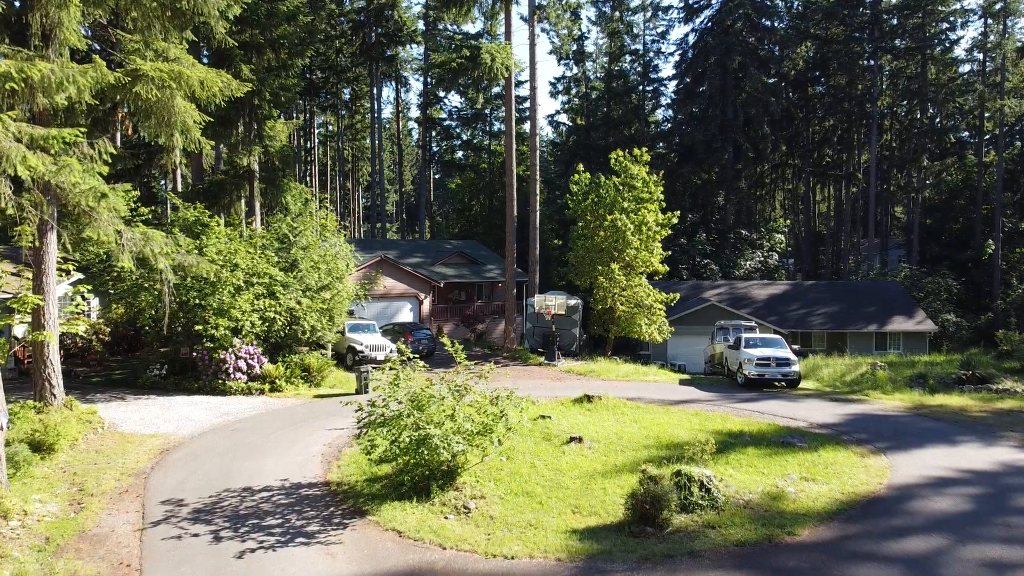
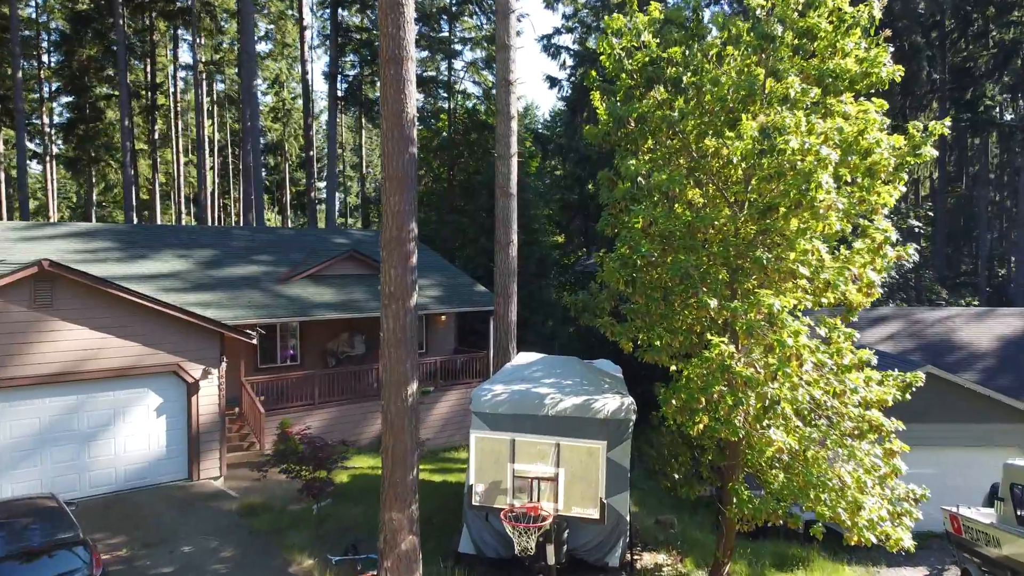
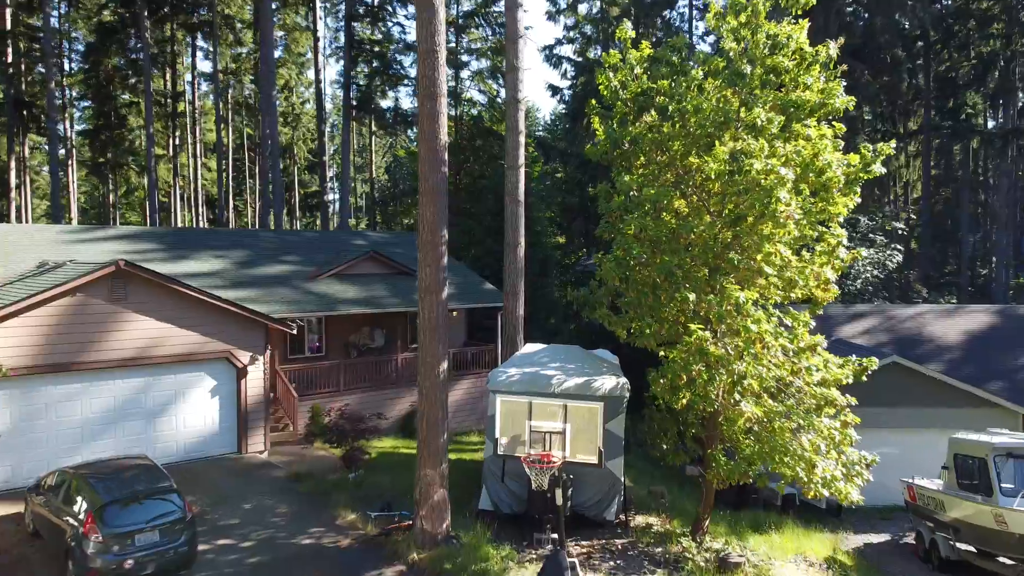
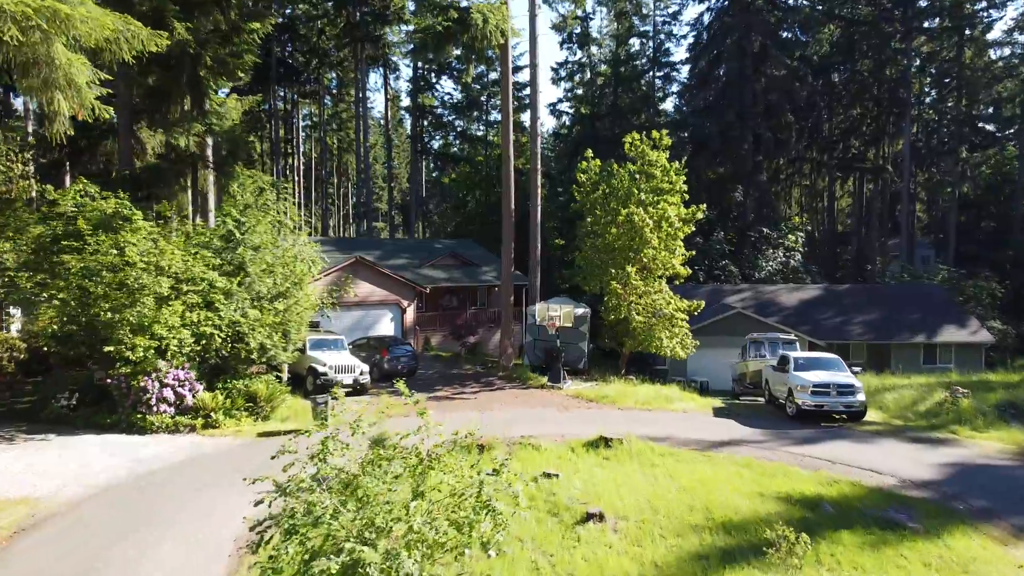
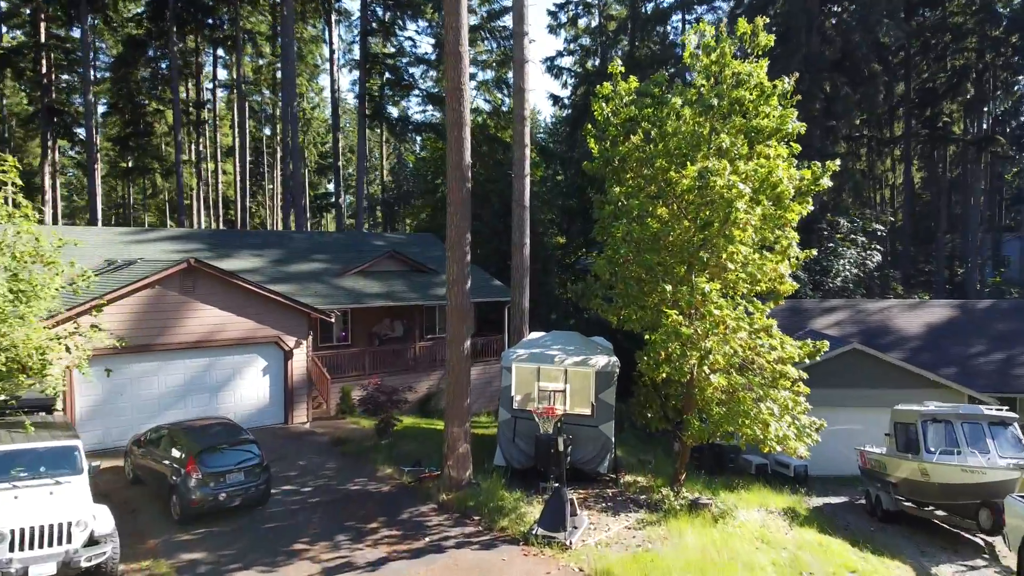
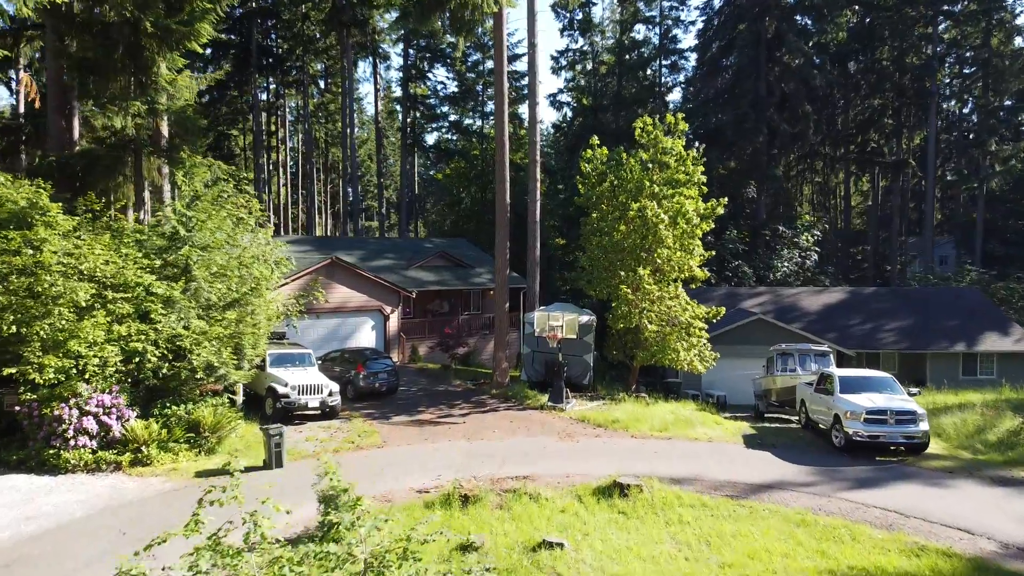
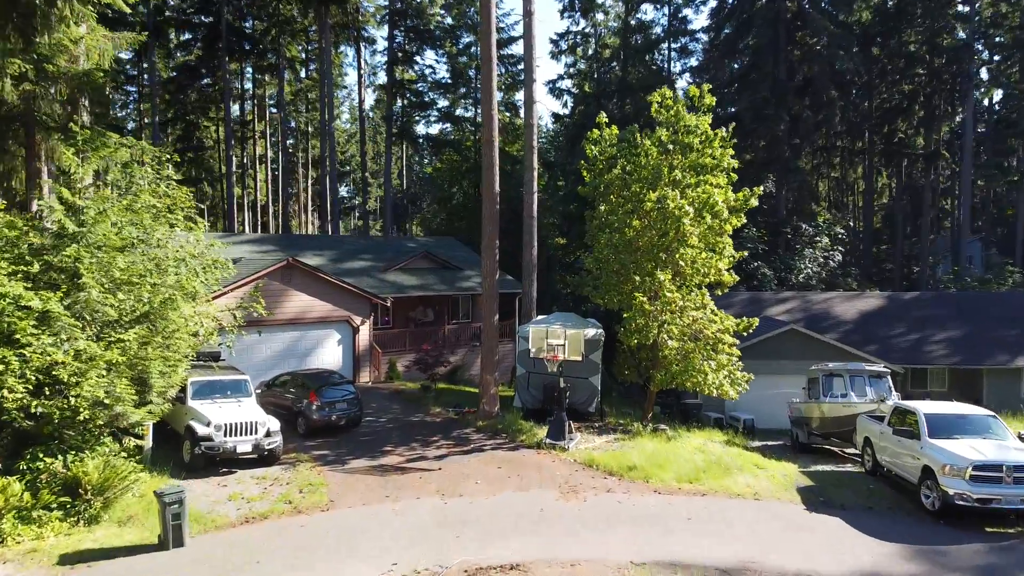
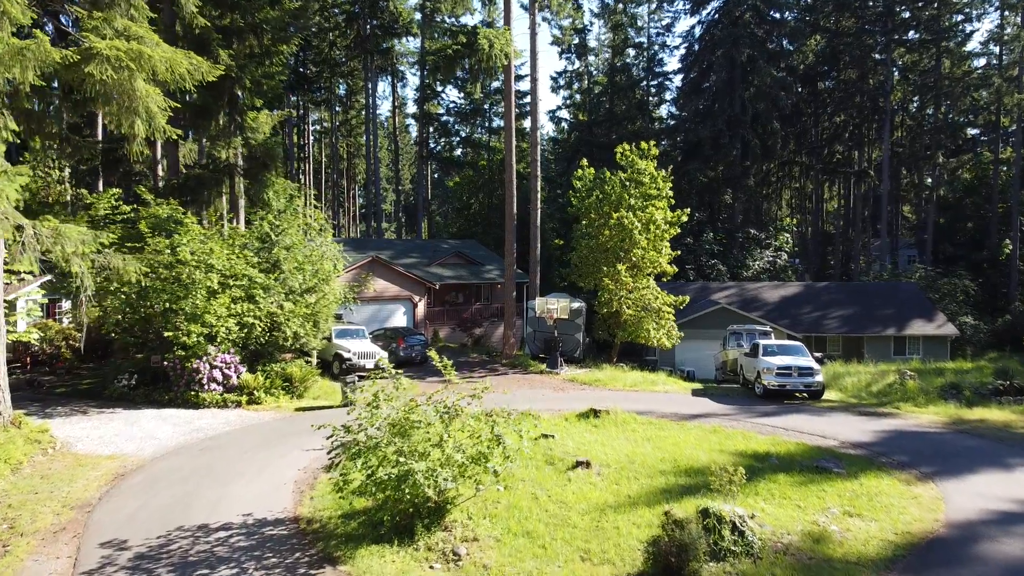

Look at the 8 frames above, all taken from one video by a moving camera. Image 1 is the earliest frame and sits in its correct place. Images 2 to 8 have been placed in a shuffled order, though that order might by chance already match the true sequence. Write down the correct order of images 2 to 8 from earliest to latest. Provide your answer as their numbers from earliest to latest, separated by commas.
8, 4, 6, 7, 5, 3, 2
